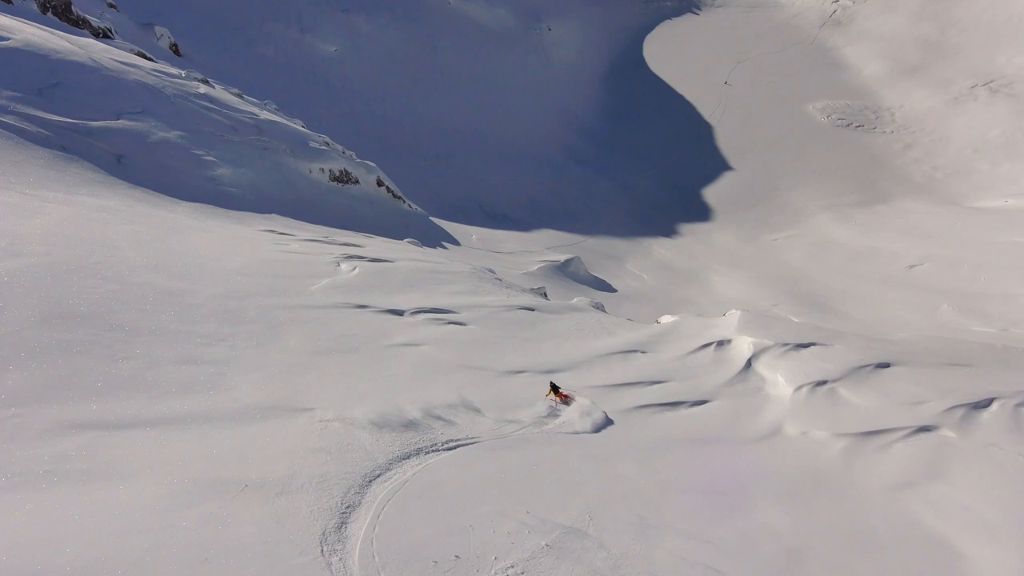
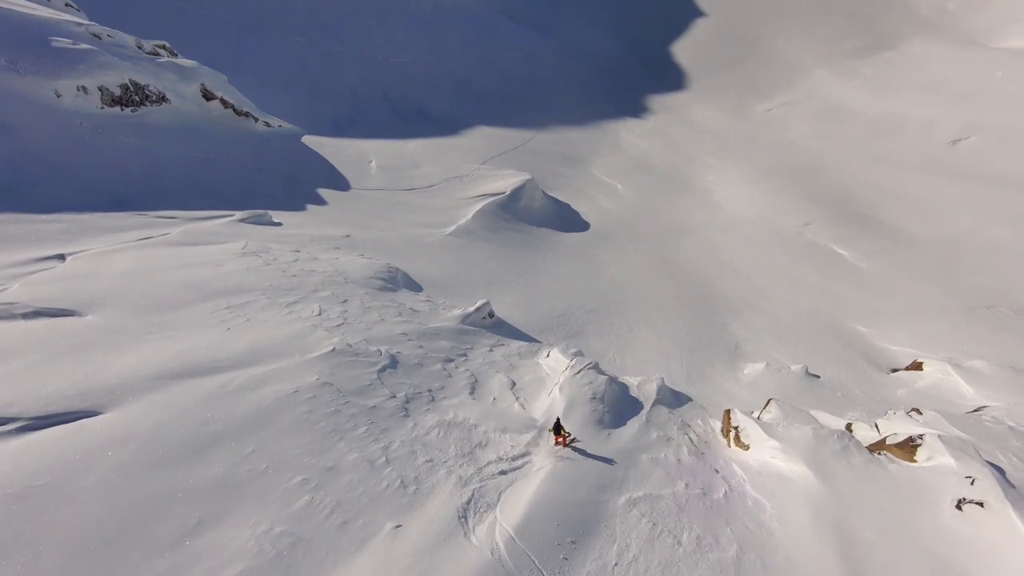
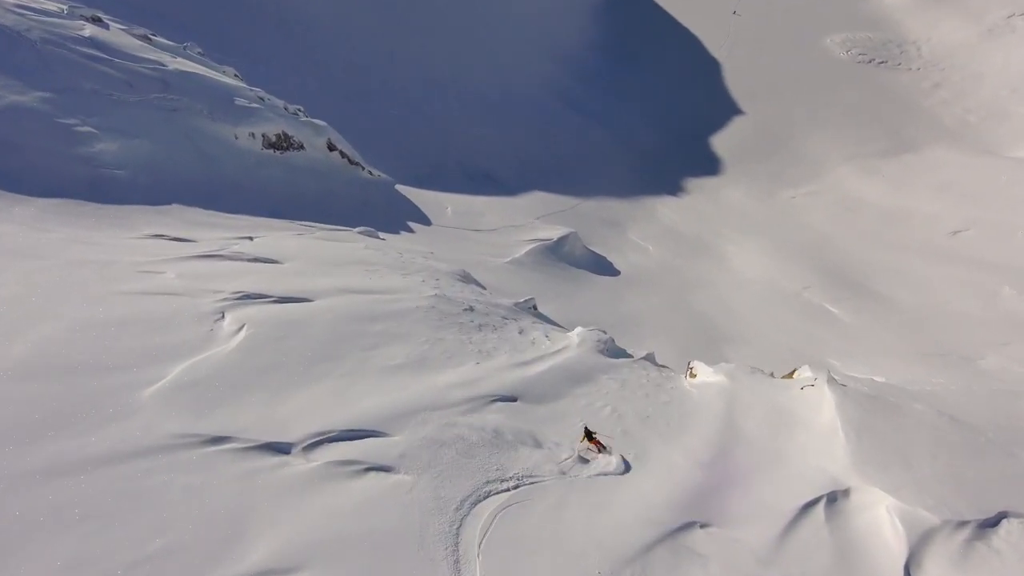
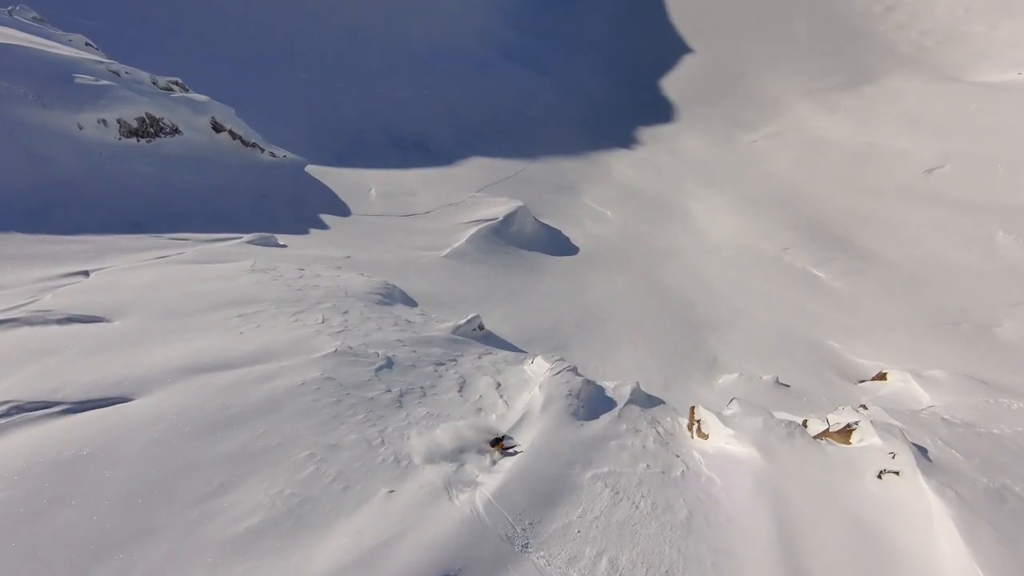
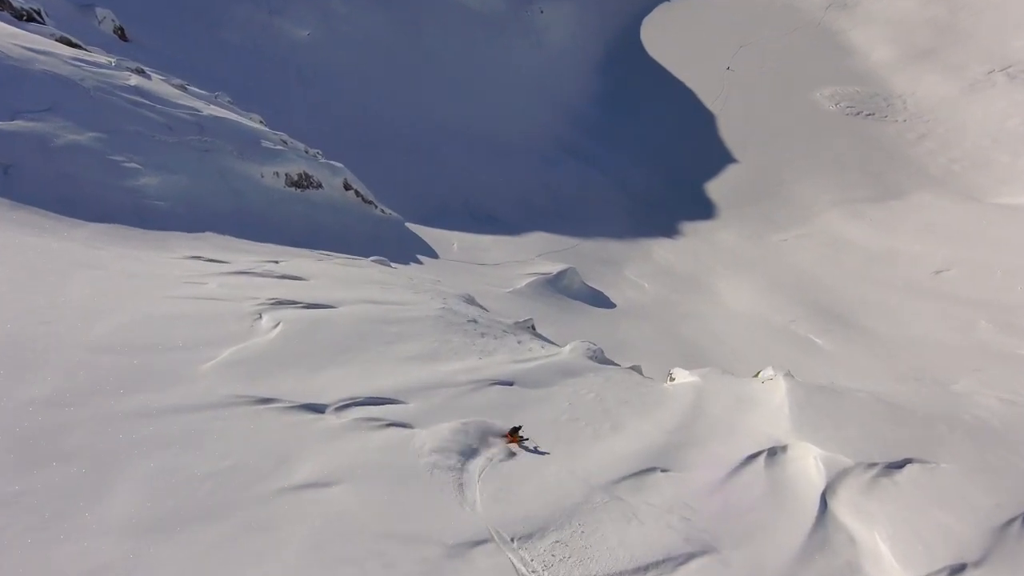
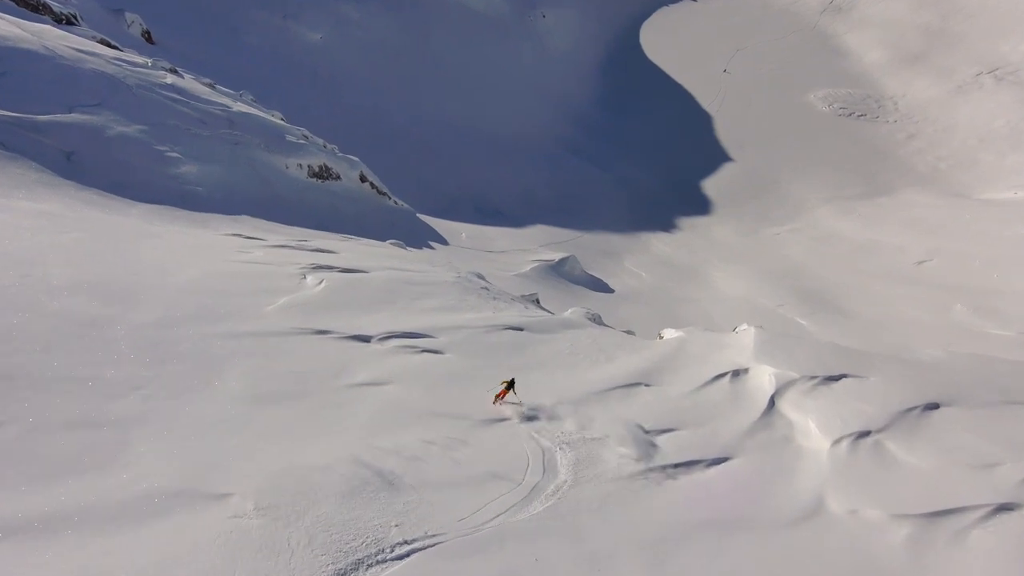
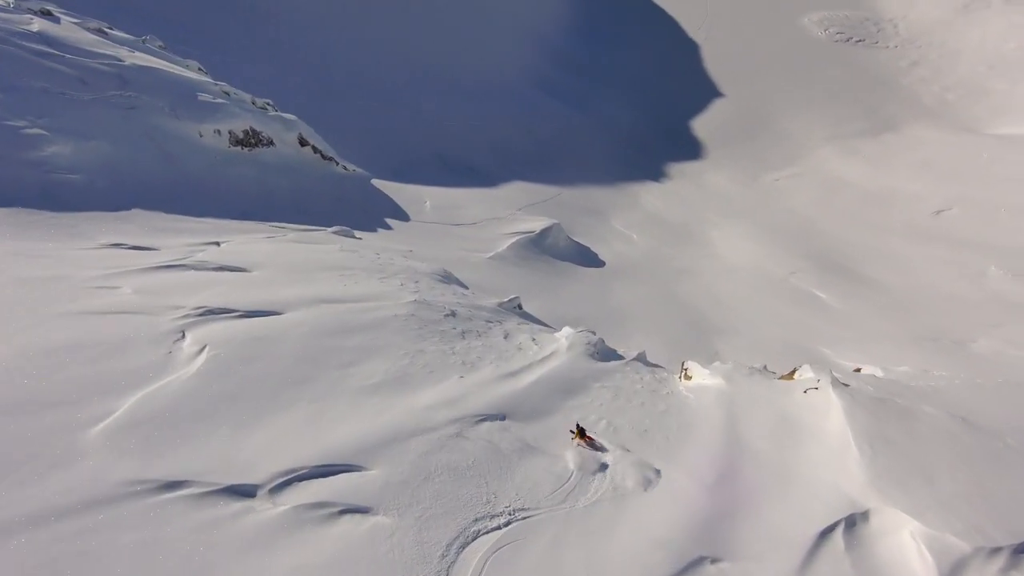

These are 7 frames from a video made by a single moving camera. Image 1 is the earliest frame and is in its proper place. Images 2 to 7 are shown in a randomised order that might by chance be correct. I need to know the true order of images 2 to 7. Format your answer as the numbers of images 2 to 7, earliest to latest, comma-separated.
6, 5, 3, 7, 4, 2
